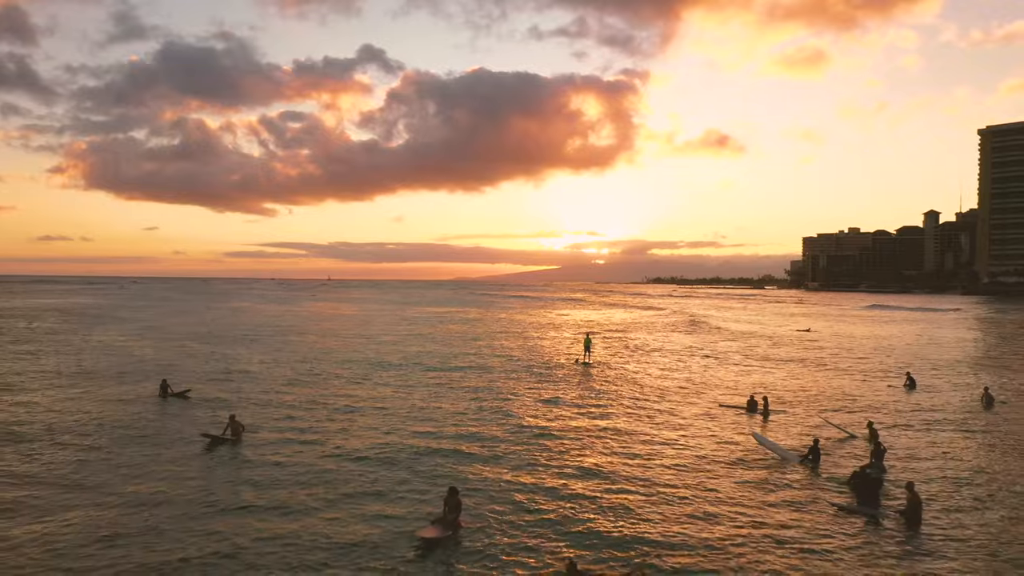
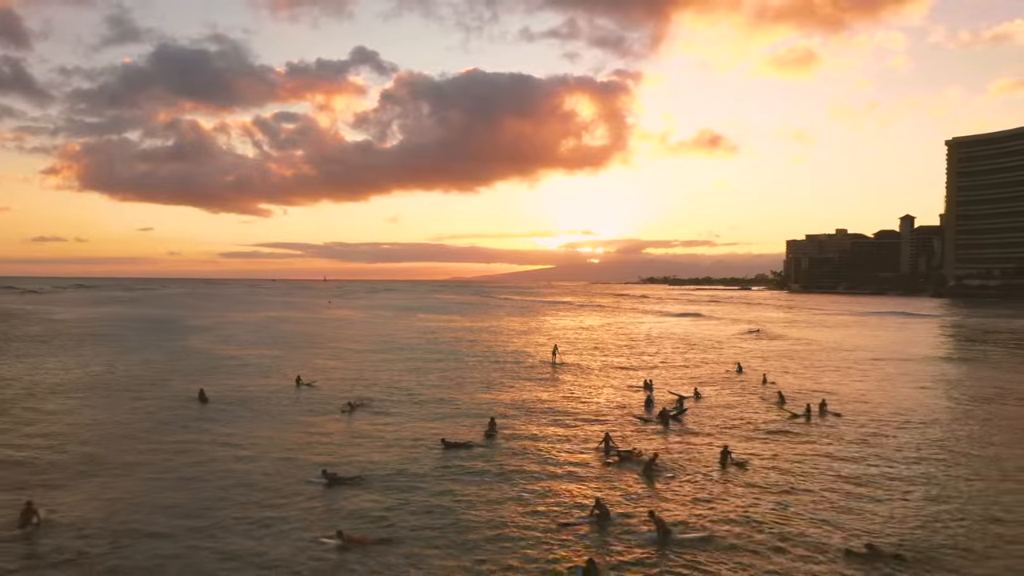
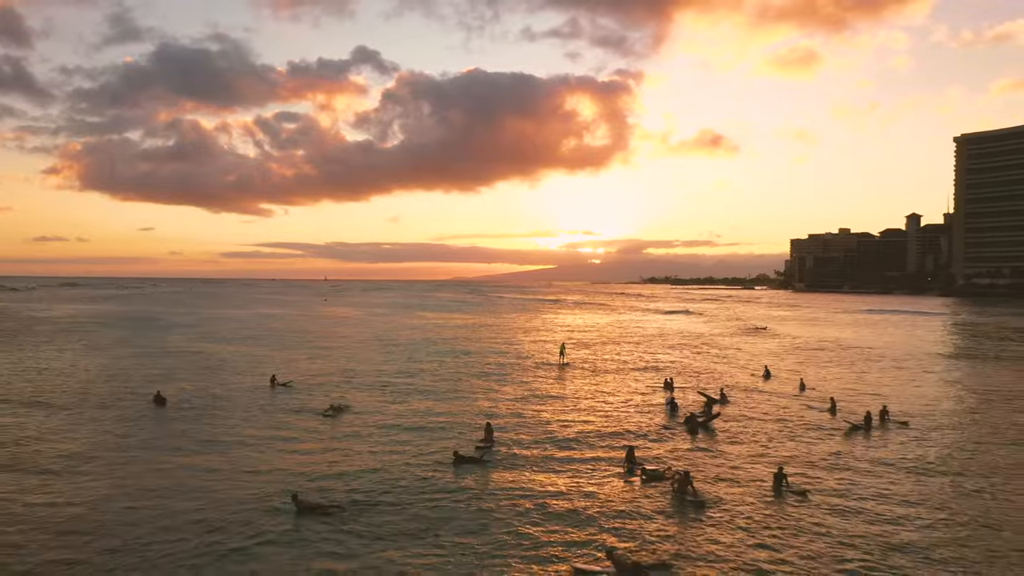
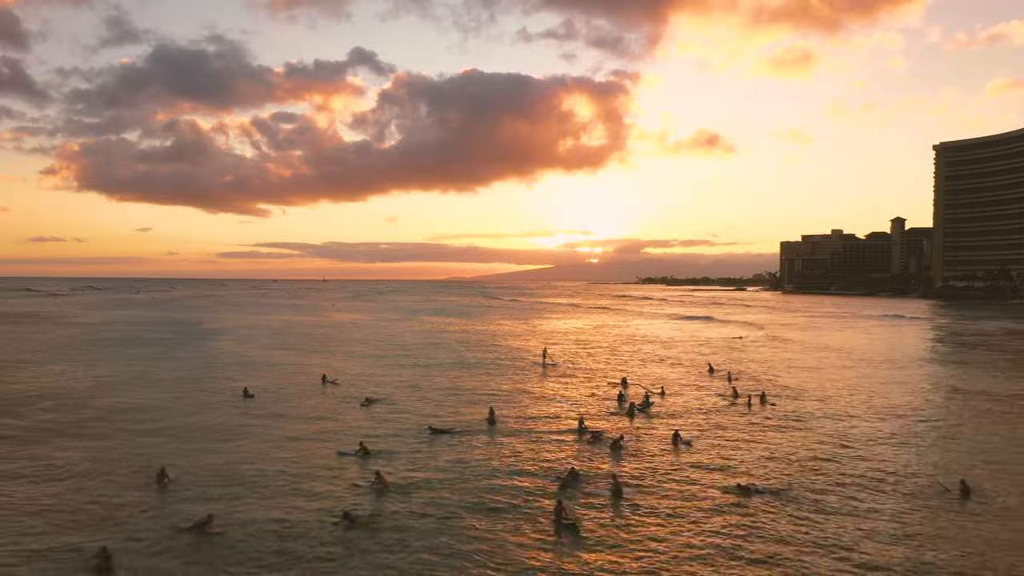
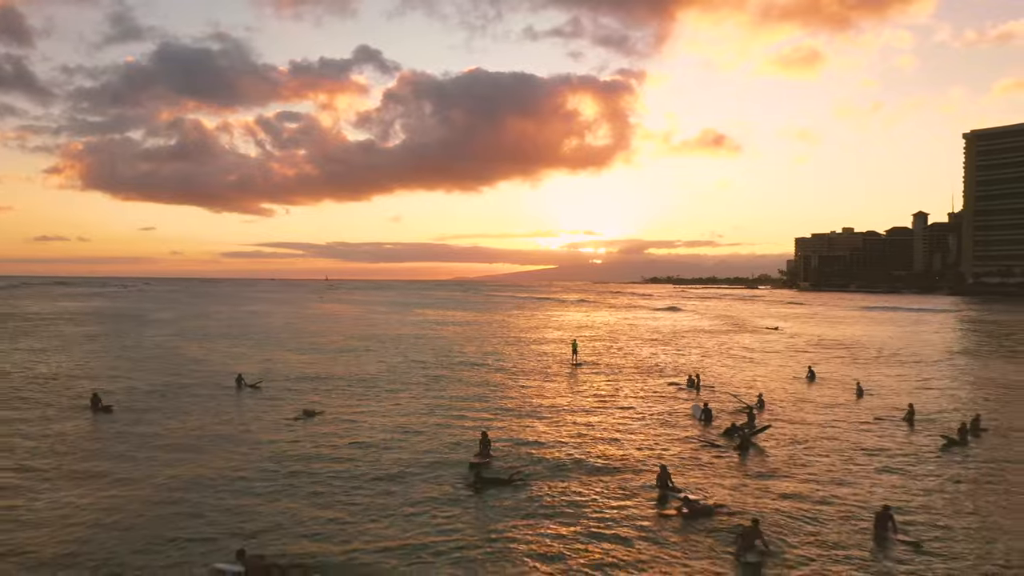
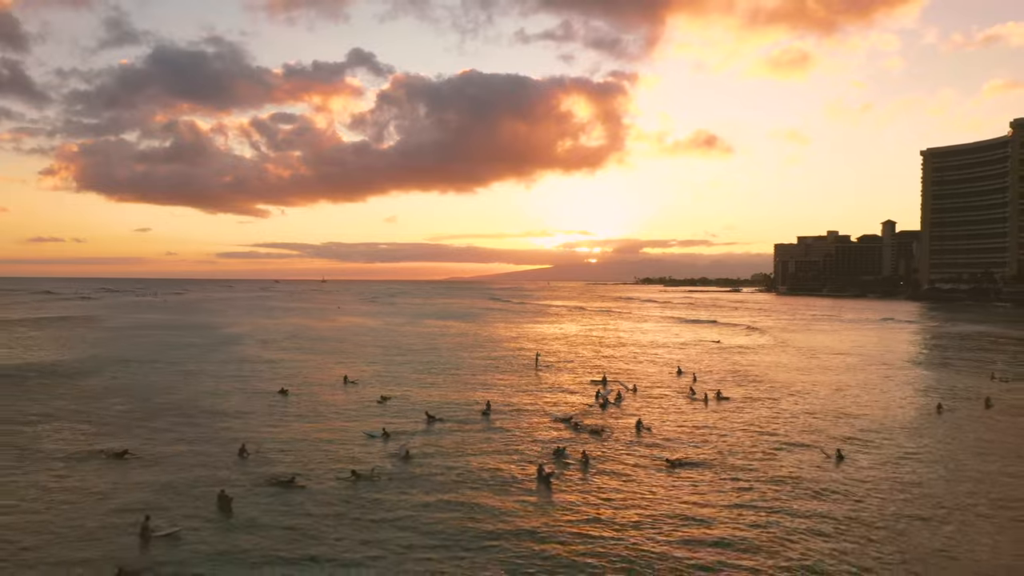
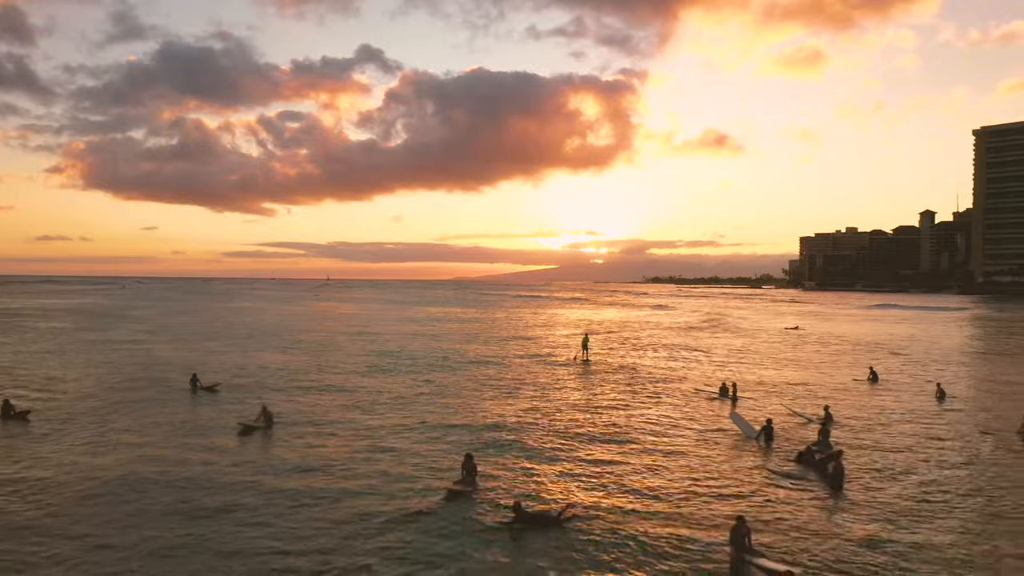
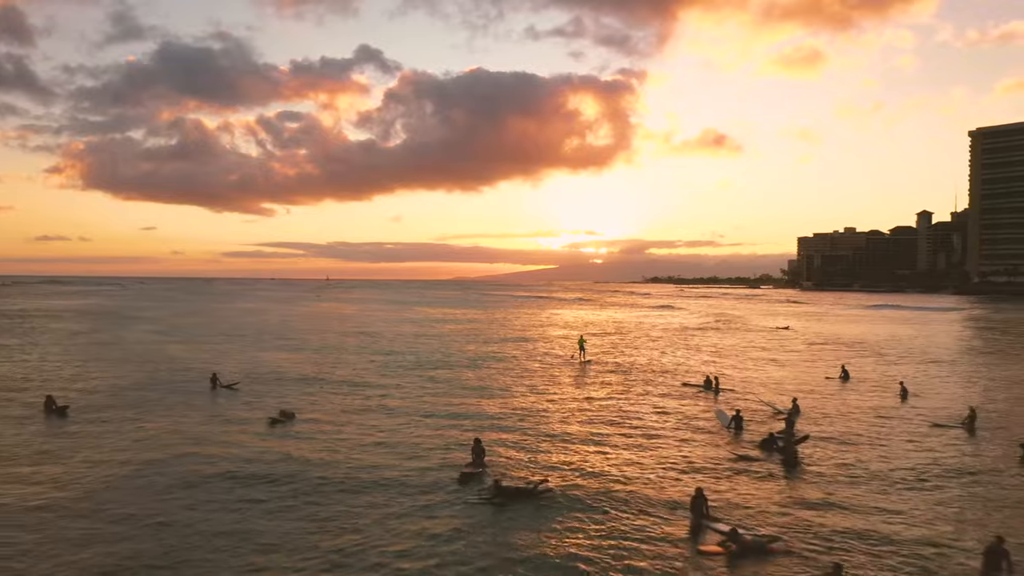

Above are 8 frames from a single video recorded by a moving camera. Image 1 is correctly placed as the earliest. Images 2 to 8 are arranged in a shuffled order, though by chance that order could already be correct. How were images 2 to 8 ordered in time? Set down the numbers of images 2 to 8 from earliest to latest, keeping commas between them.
7, 8, 5, 3, 2, 4, 6
